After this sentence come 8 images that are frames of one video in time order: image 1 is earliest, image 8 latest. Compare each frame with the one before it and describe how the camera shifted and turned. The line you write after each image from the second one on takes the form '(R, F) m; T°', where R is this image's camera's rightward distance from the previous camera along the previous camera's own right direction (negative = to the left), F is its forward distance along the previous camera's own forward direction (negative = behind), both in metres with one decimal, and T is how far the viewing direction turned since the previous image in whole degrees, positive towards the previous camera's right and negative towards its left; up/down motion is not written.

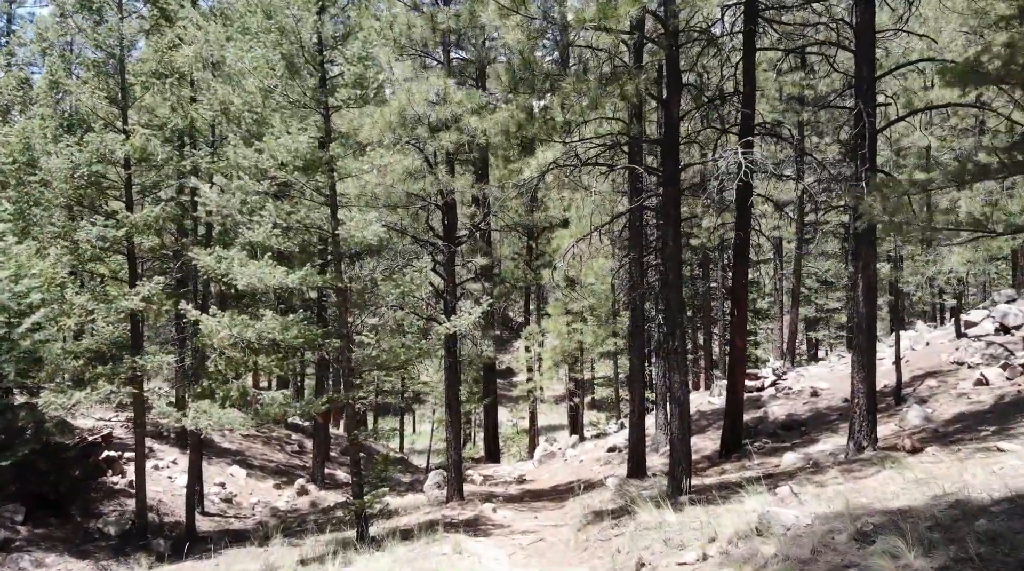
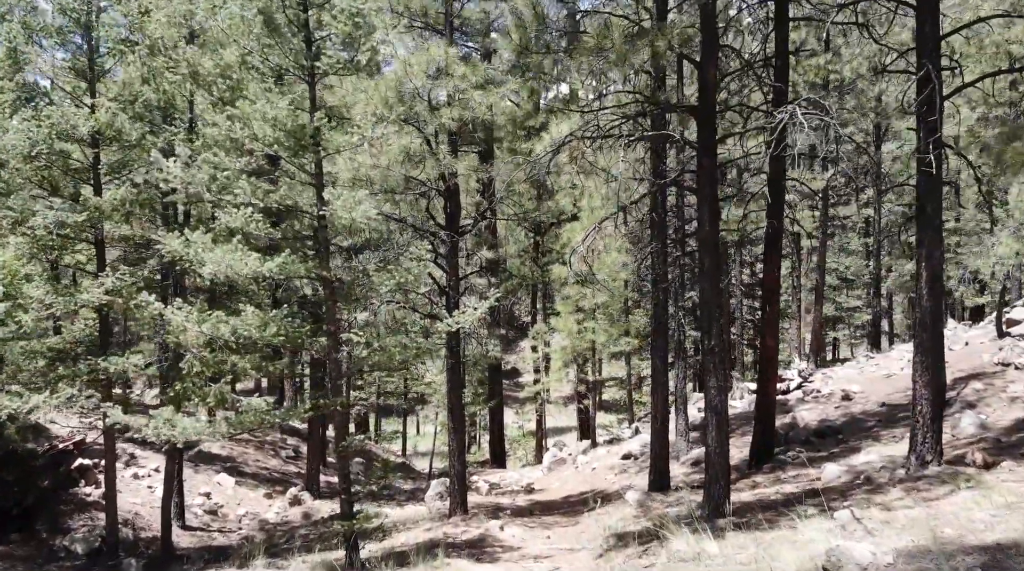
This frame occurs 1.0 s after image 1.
(-0.1, +2.4) m; 0°
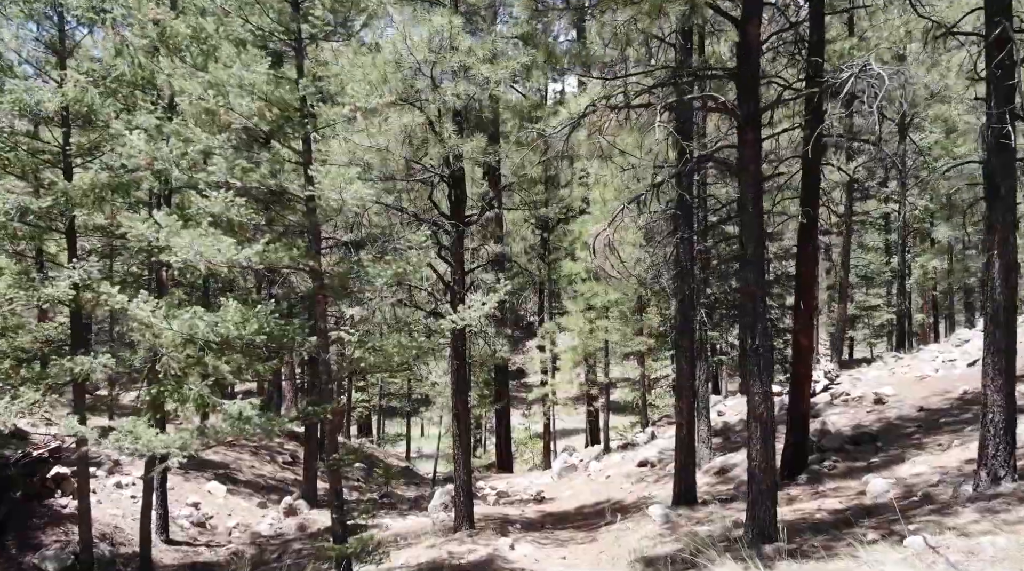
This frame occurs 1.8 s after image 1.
(-0.1, +2.0) m; 0°
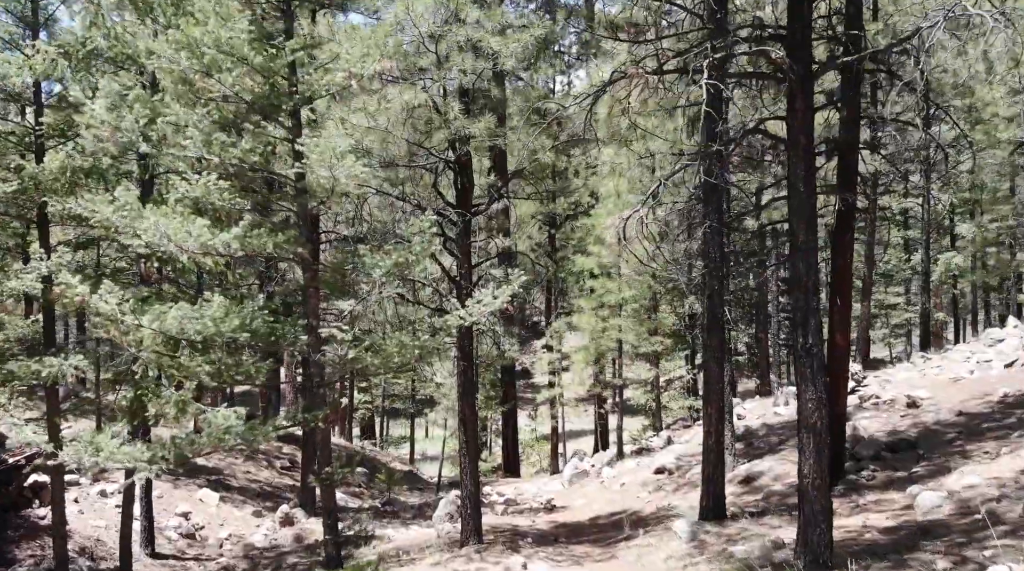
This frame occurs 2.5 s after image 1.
(-0.1, +1.7) m; 0°
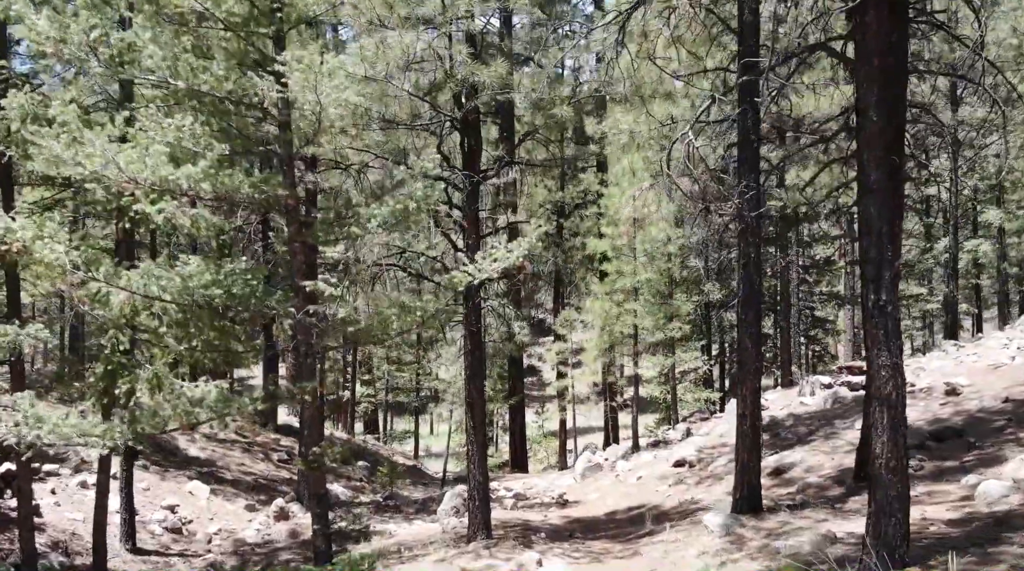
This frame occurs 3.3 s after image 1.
(-0.1, +1.8) m; 0°
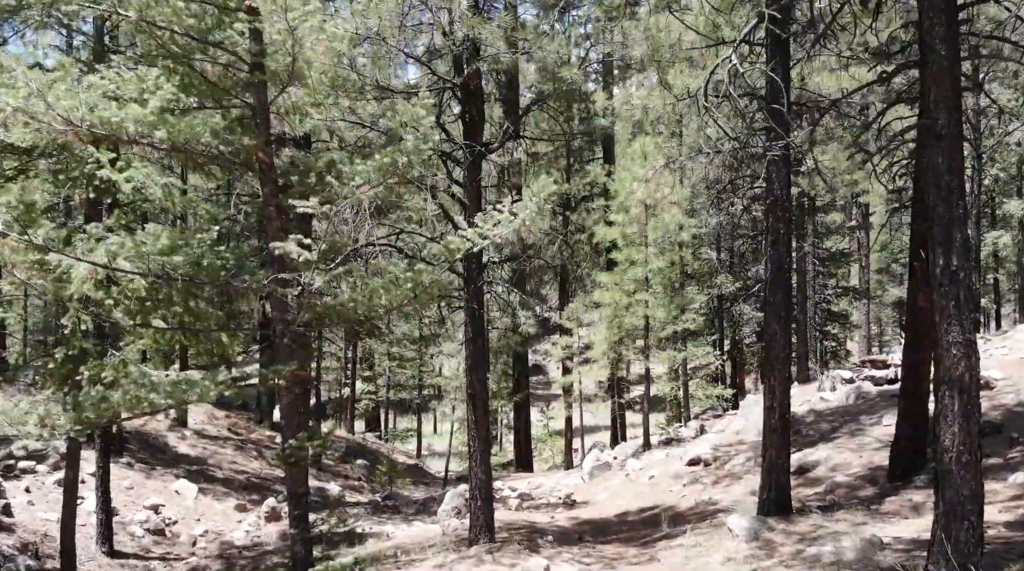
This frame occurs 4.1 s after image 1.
(0.0, +1.5) m; 0°
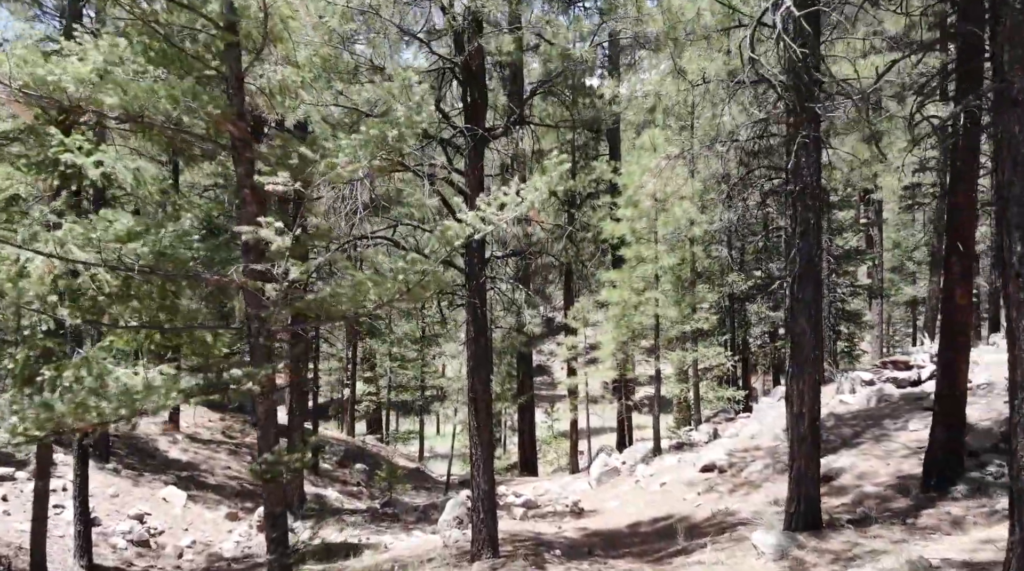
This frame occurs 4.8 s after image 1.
(0.0, +1.2) m; 0°
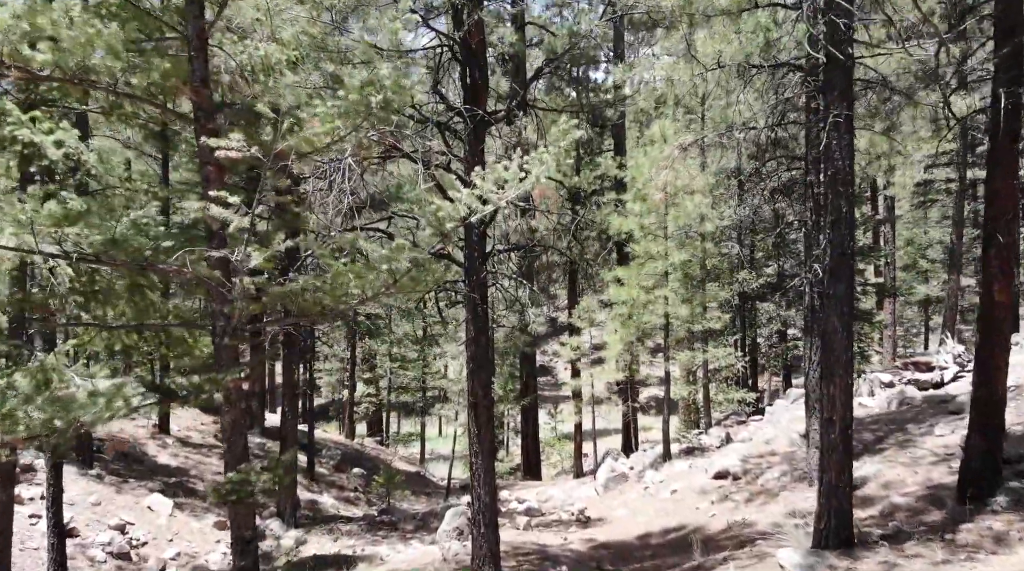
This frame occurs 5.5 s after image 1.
(0.0, +1.2) m; 0°
